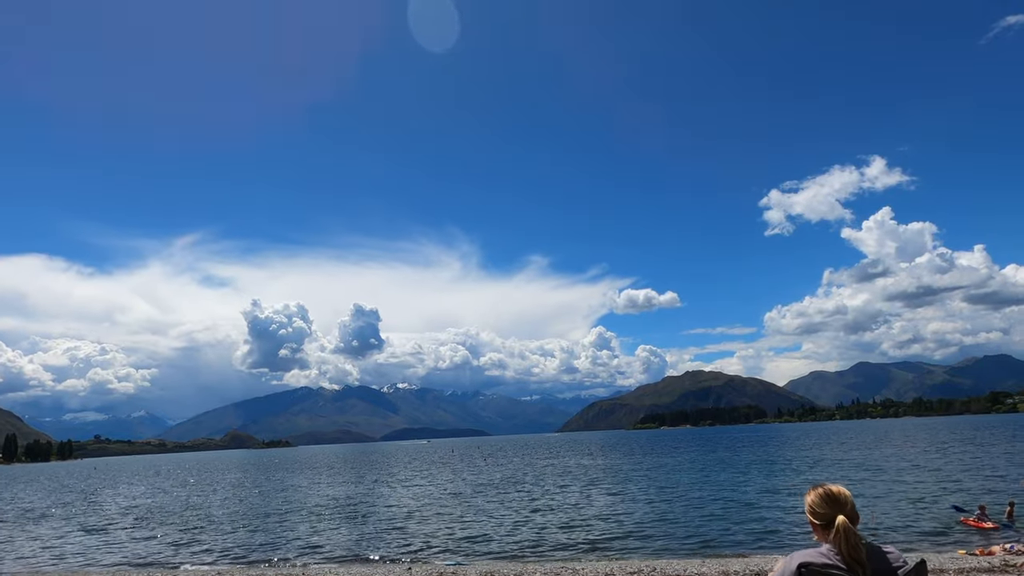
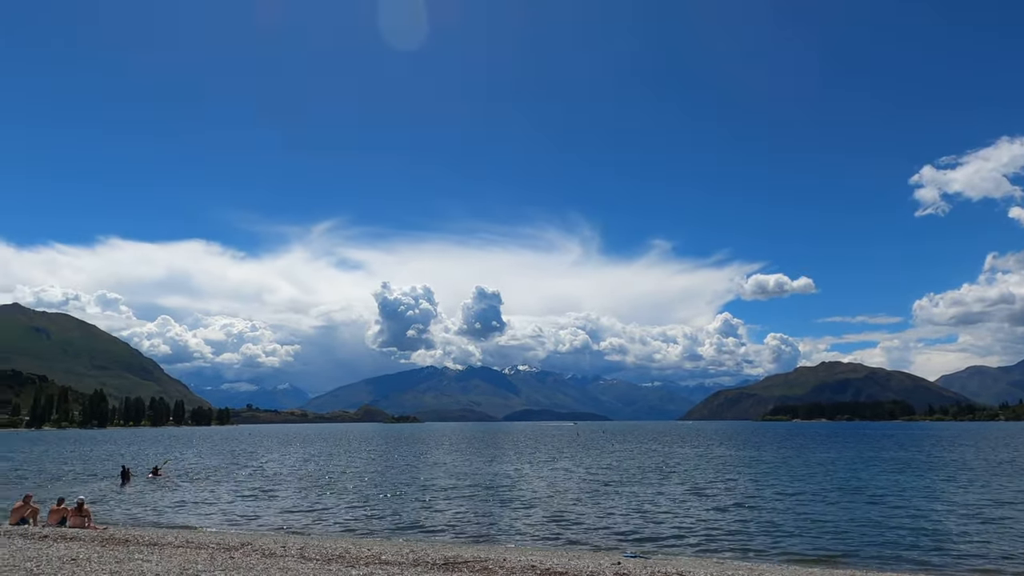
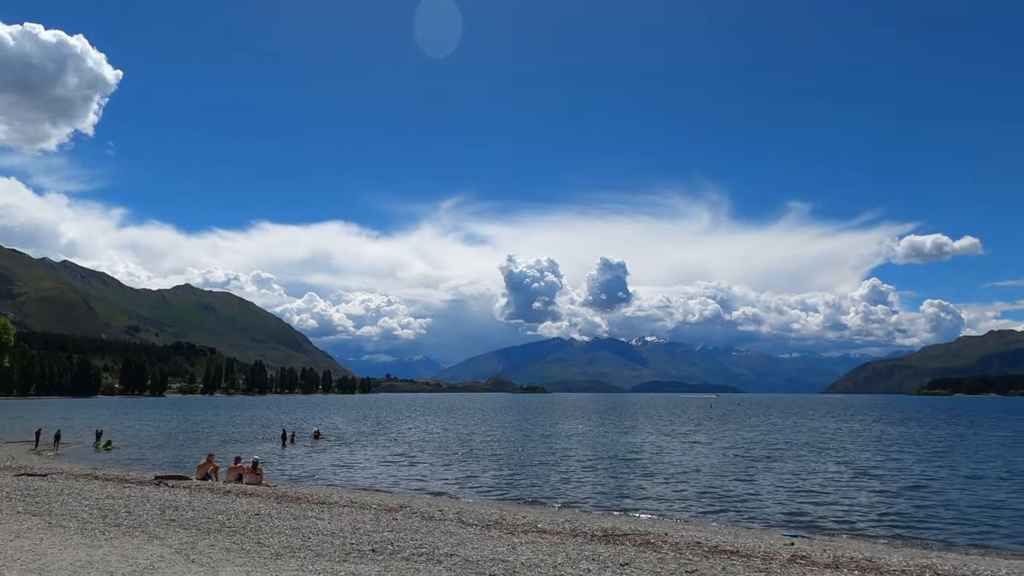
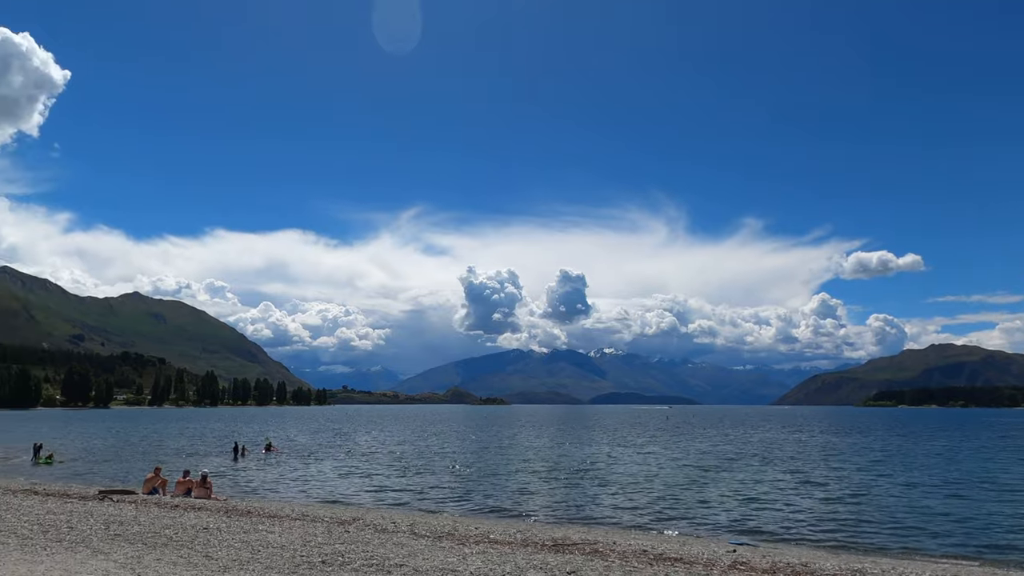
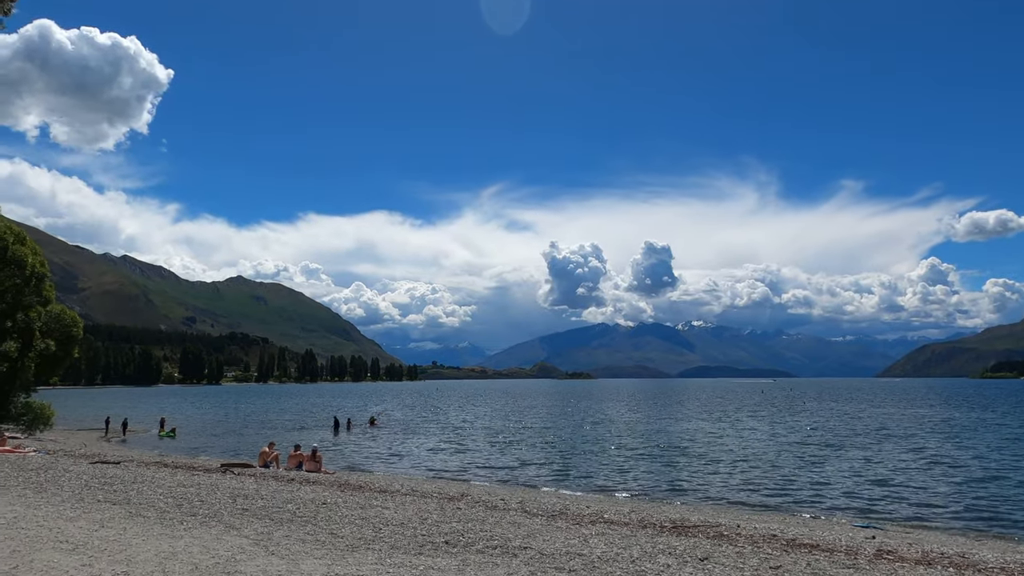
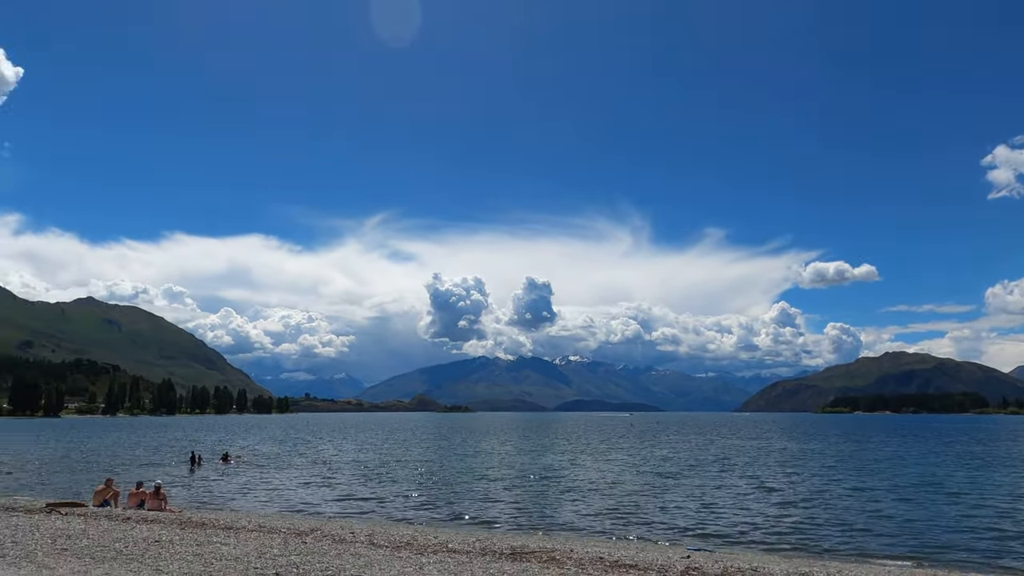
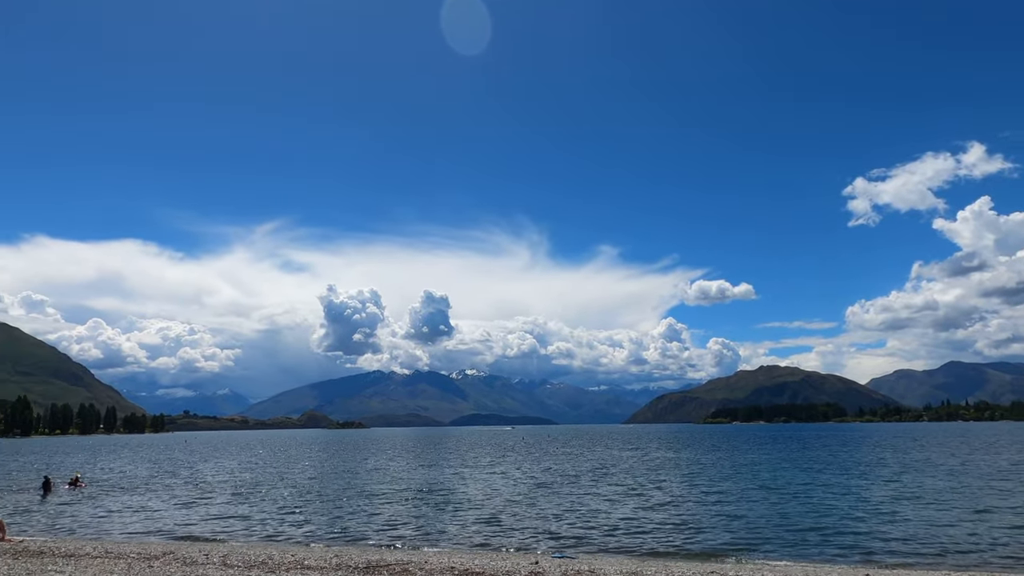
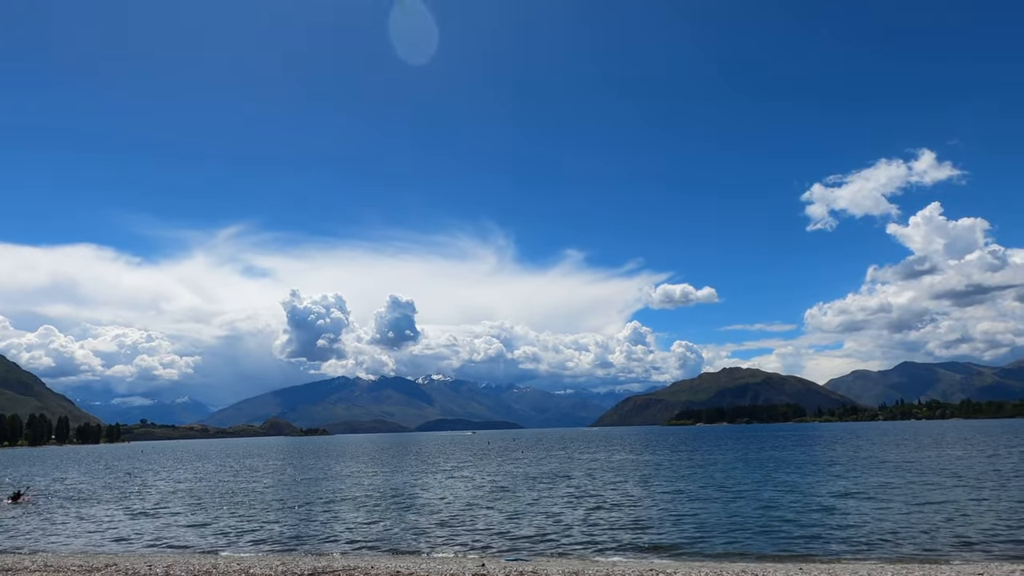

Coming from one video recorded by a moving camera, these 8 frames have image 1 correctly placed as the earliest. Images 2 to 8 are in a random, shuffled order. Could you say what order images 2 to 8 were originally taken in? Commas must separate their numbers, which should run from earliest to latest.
8, 7, 2, 6, 4, 3, 5
